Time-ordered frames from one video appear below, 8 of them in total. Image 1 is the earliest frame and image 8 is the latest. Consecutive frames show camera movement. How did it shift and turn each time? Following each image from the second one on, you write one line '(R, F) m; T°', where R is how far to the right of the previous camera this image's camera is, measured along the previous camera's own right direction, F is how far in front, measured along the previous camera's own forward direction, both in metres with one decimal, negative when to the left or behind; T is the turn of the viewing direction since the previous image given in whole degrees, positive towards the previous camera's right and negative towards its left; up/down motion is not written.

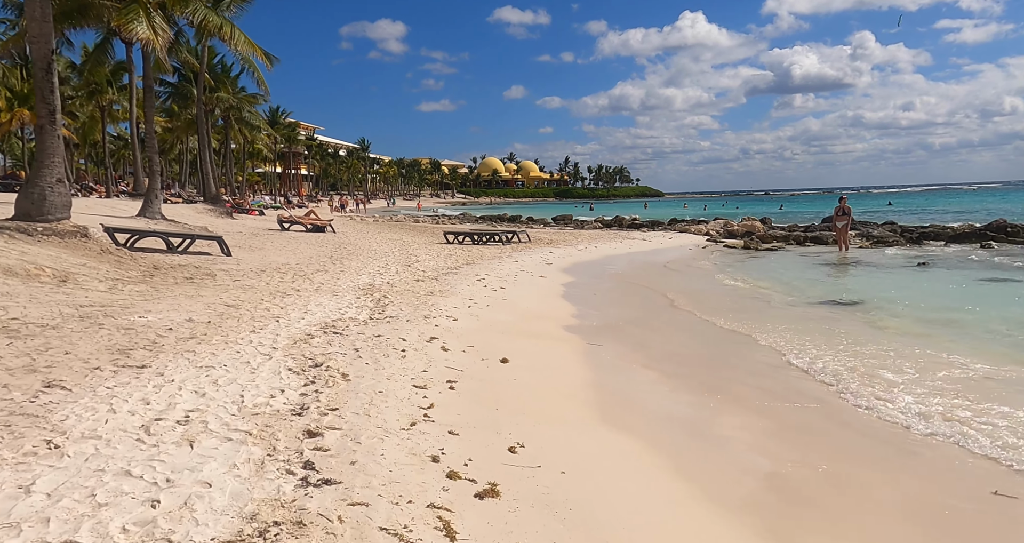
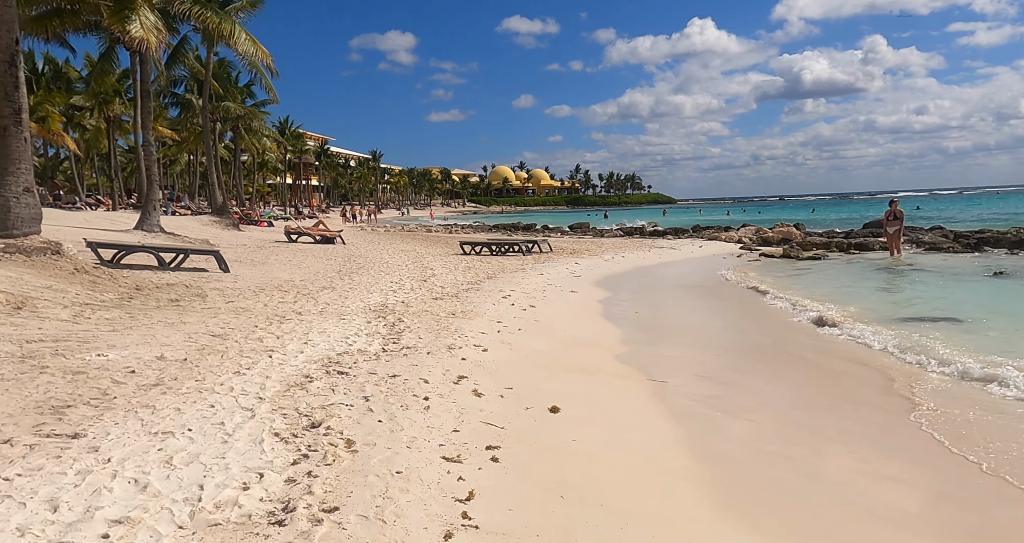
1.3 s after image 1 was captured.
(-0.4, +1.7) m; -1°
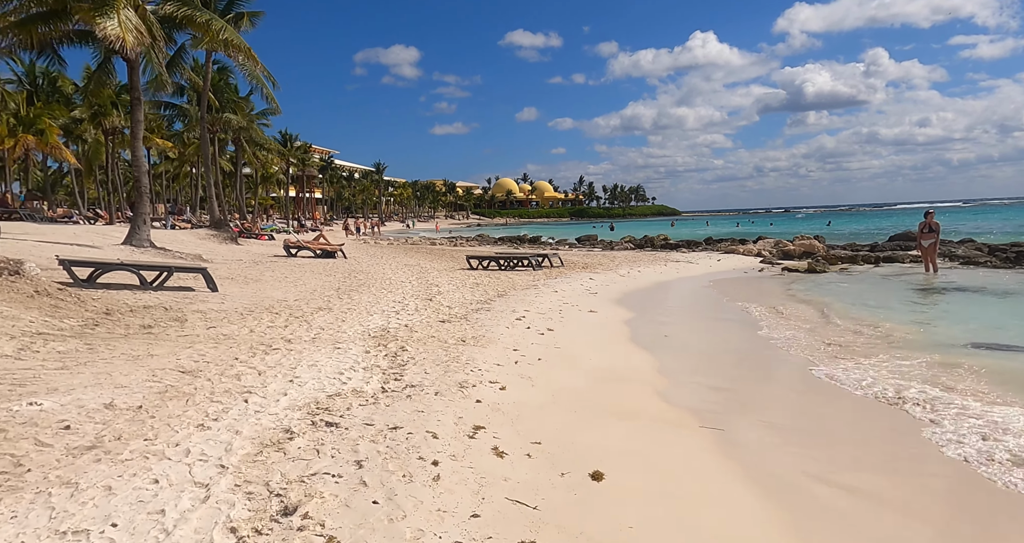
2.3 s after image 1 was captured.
(-0.2, +1.3) m; 0°
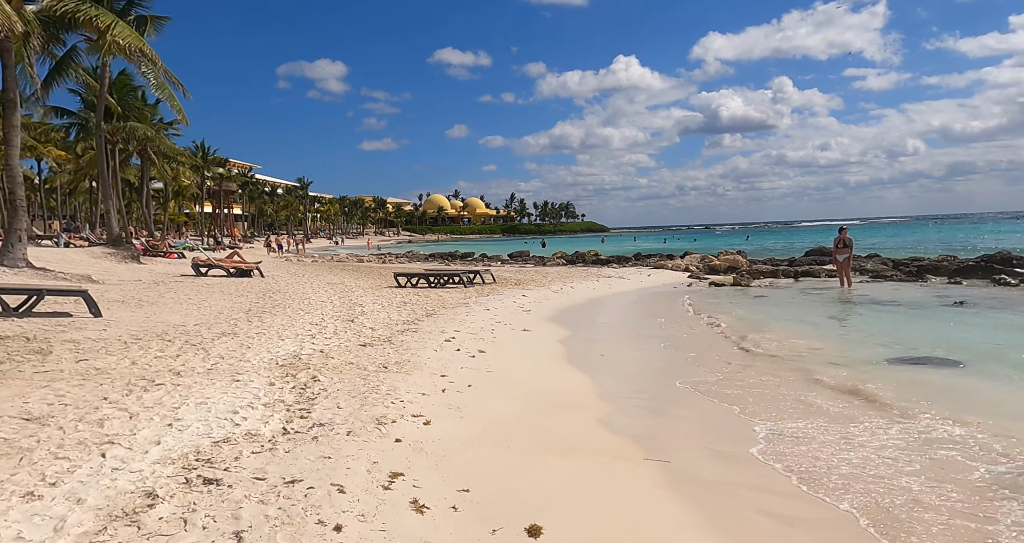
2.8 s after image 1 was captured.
(+0.1, +0.9) m; +6°
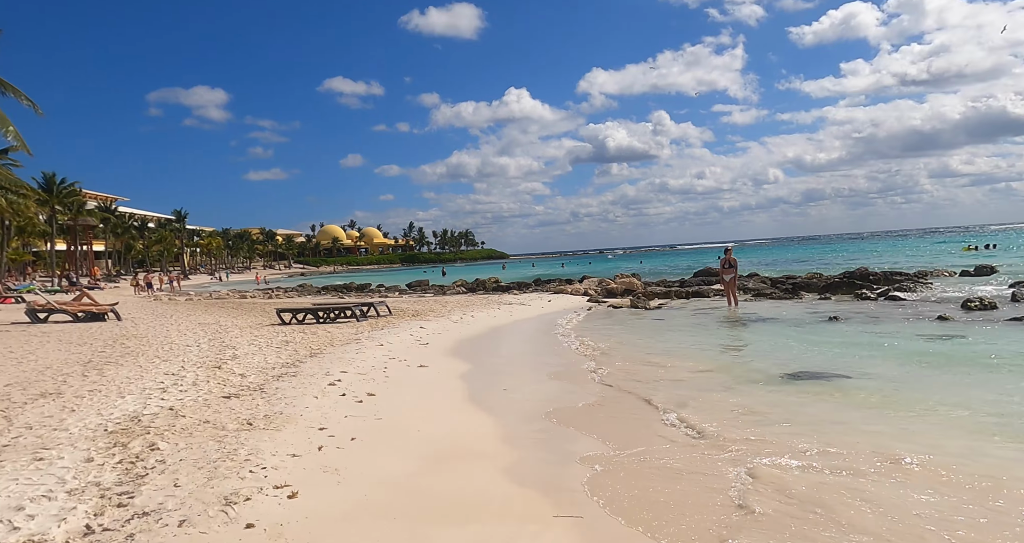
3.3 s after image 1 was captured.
(+0.2, +1.1) m; +8°
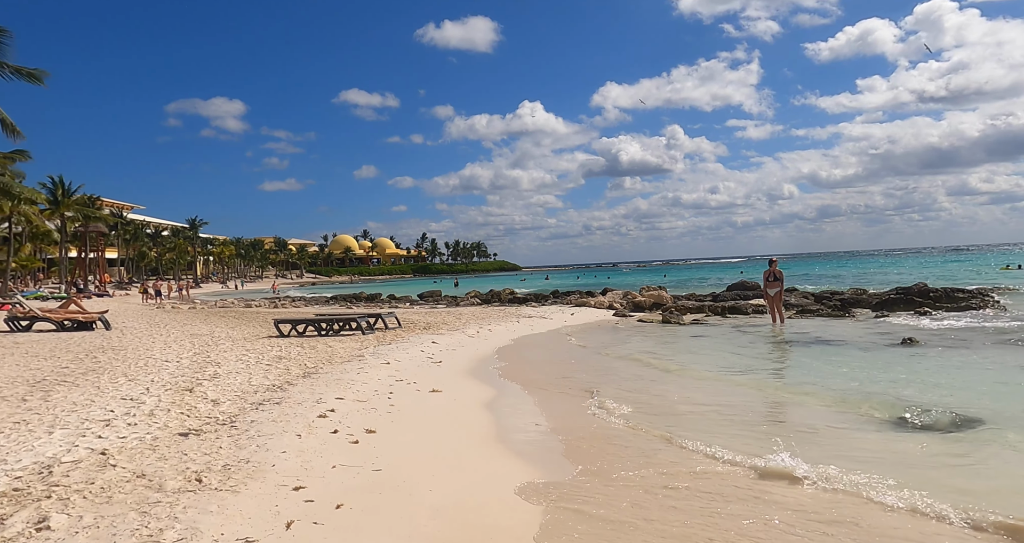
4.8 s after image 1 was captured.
(-0.3, +2.1) m; -1°
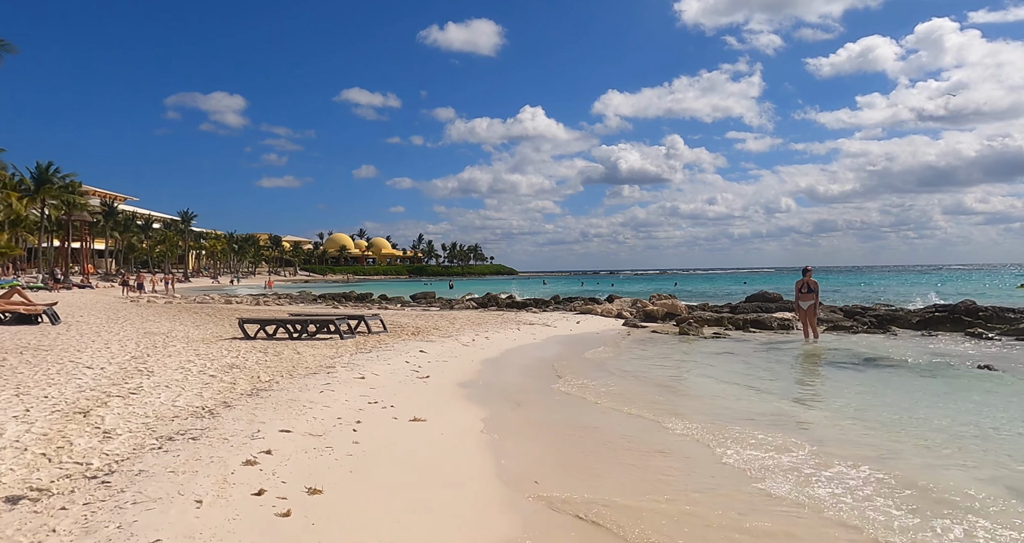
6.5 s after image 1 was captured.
(-0.2, +2.5) m; 0°
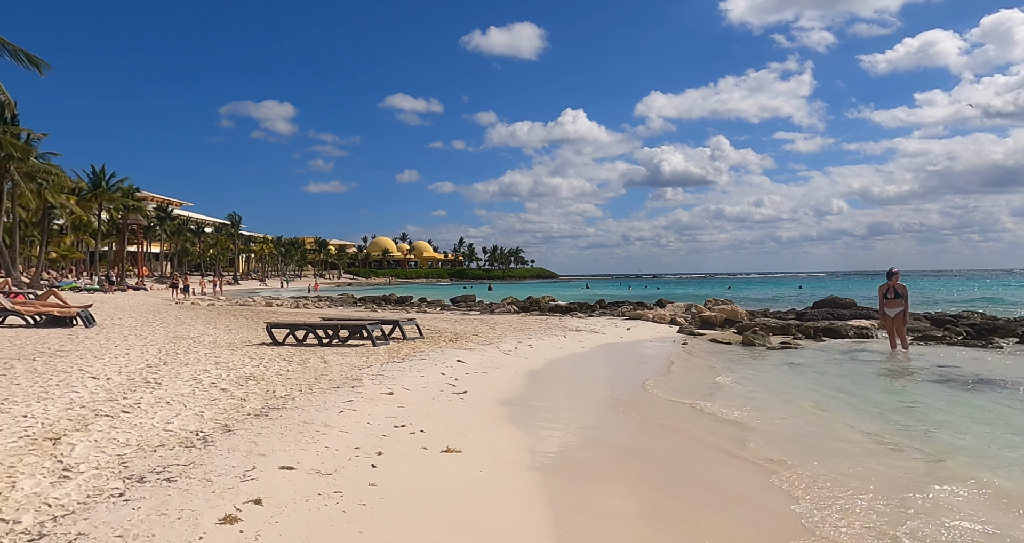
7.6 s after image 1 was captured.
(-0.1, +1.5) m; -3°
